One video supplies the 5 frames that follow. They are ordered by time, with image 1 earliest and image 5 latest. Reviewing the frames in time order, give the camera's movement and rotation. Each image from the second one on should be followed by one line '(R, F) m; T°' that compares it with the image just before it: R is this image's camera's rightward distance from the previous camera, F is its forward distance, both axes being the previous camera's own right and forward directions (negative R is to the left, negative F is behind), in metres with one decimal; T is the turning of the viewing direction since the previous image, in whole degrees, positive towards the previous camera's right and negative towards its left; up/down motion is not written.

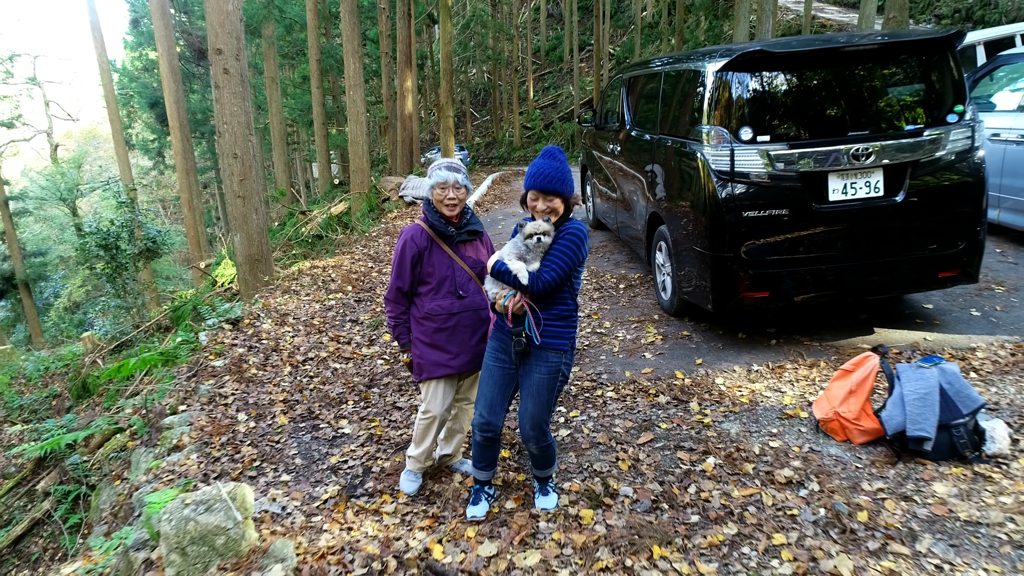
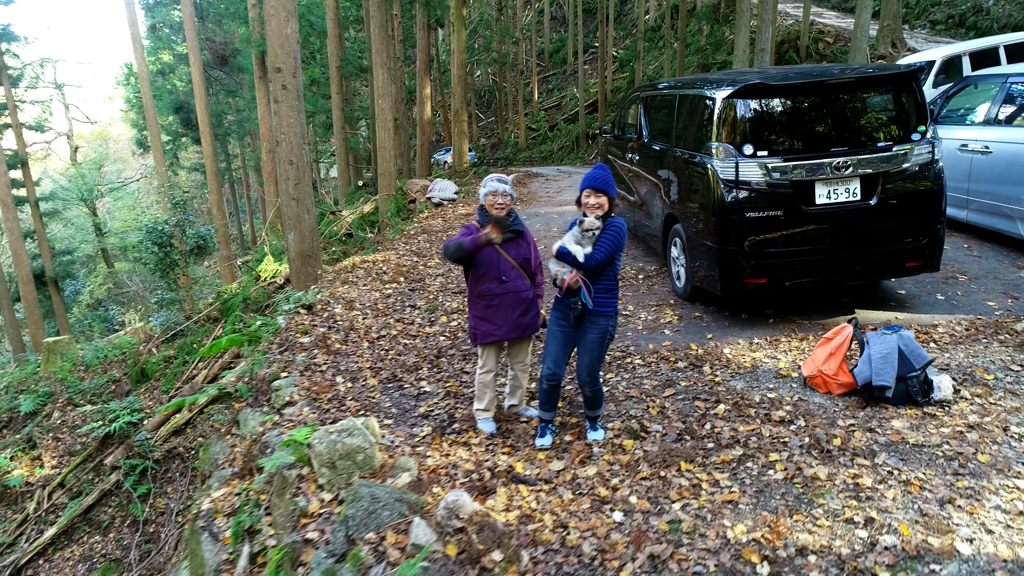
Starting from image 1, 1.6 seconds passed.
(-0.3, -0.8) m; 0°
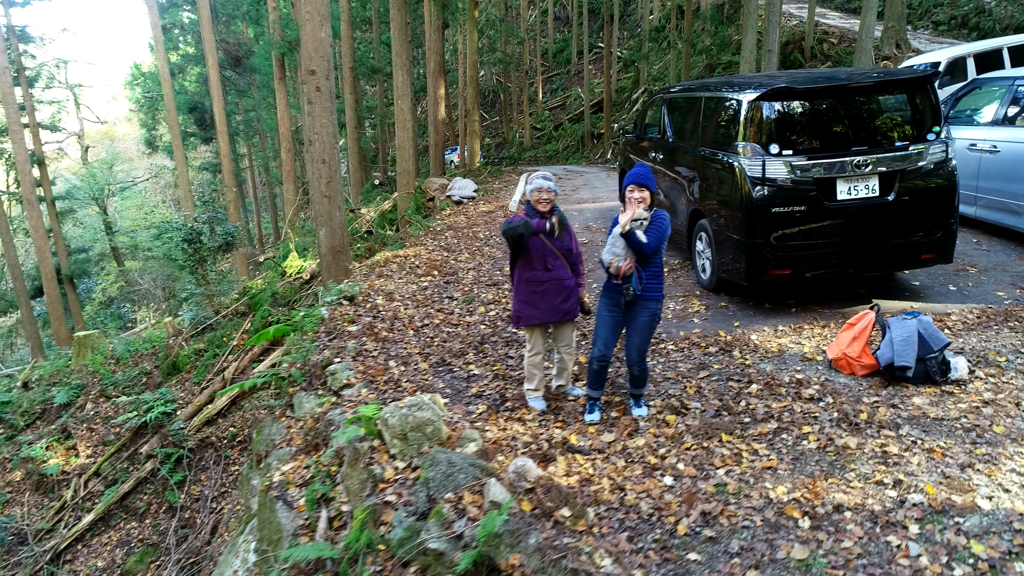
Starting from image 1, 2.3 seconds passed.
(-0.3, -0.3) m; 0°
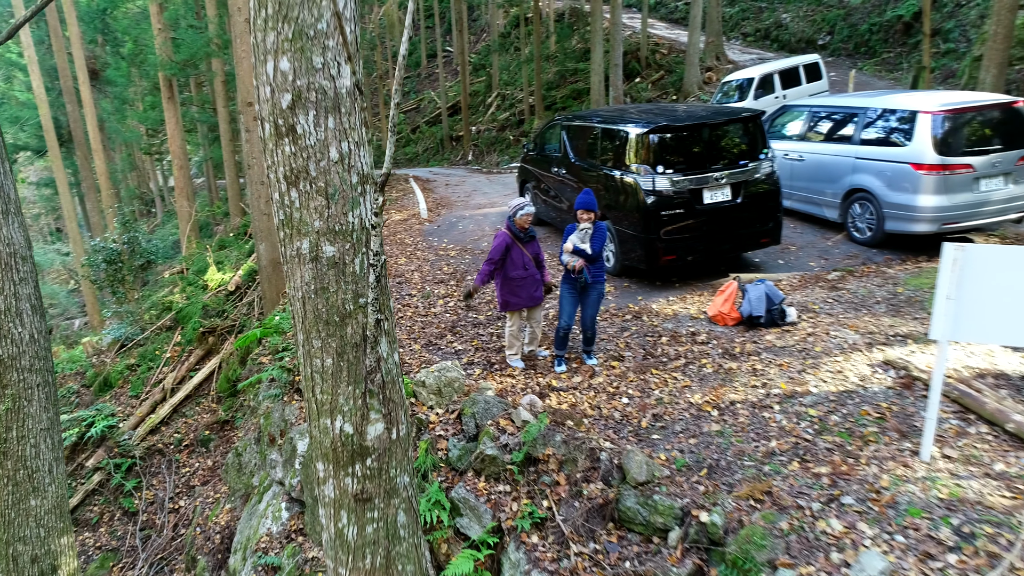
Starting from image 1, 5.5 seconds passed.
(-1.0, -1.3) m; +12°
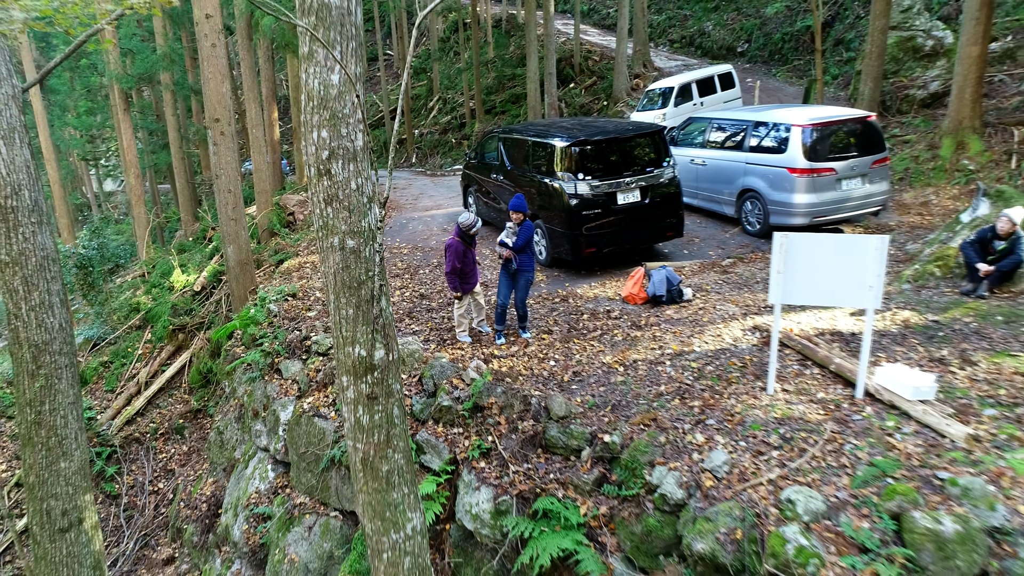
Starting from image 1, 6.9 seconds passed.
(0.0, -1.2) m; +4°
